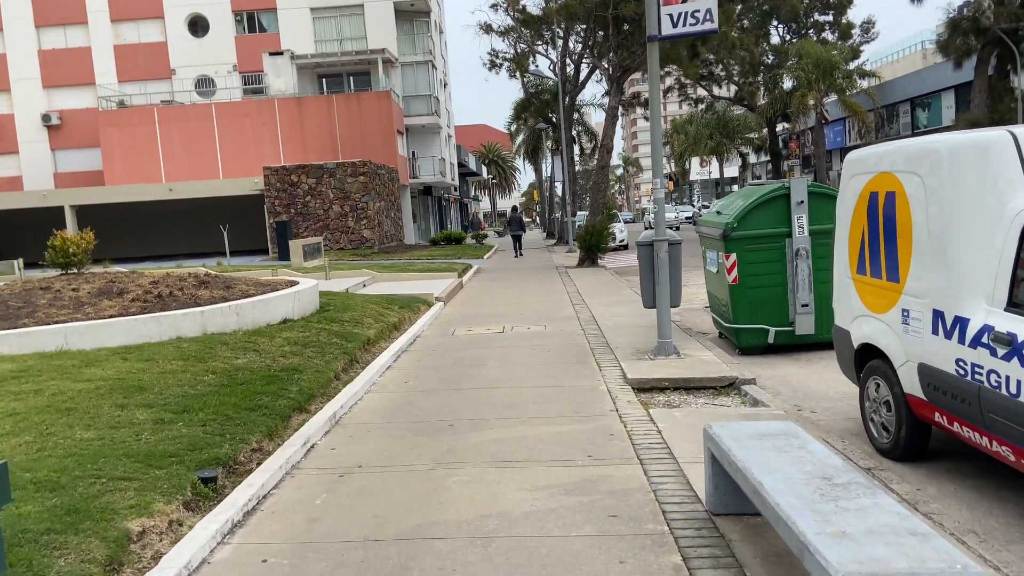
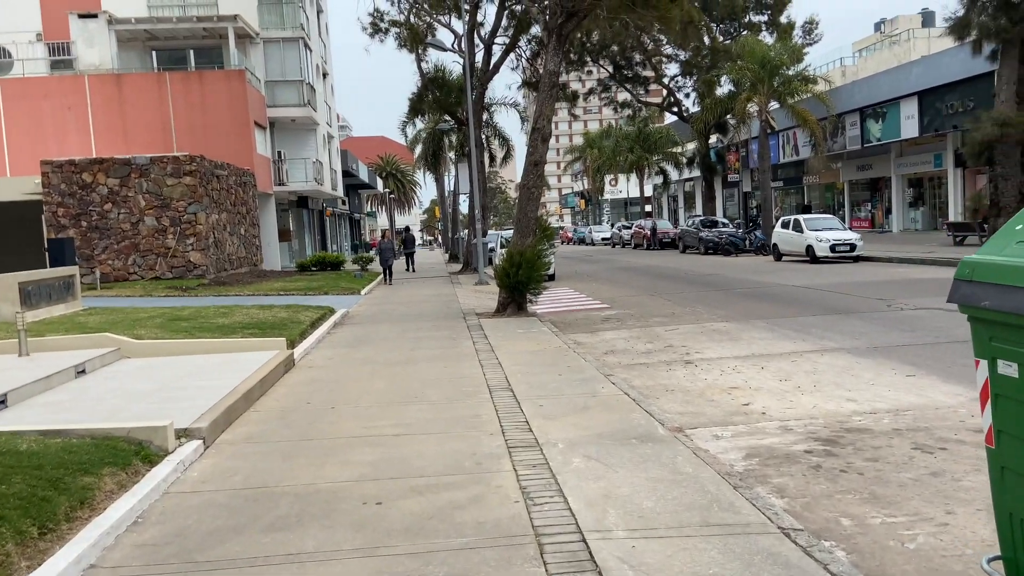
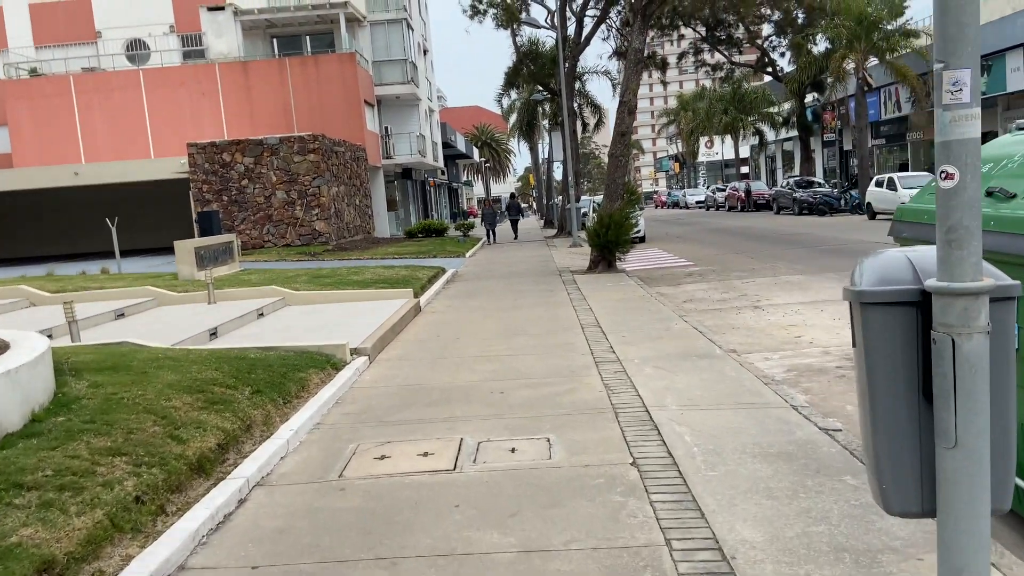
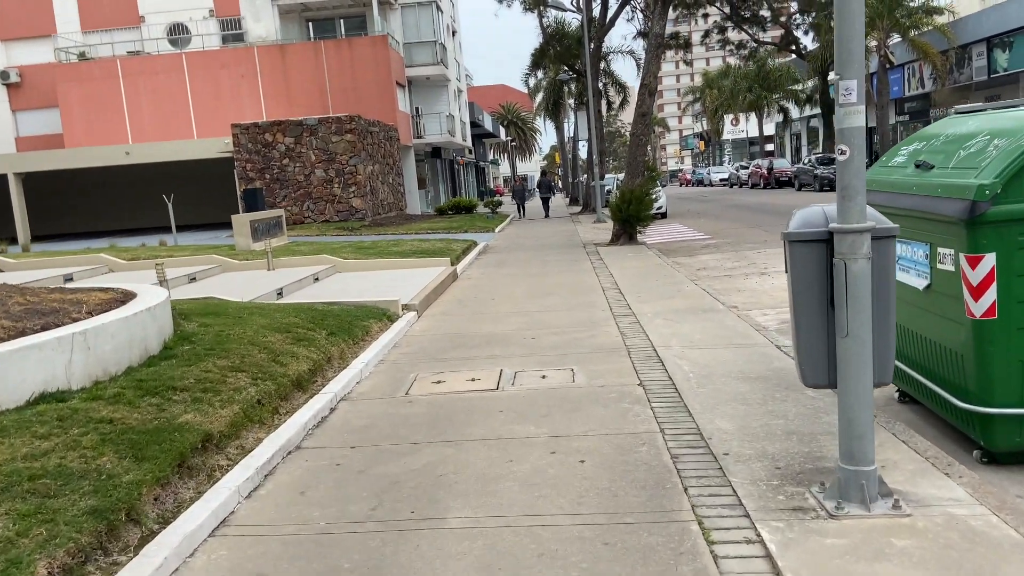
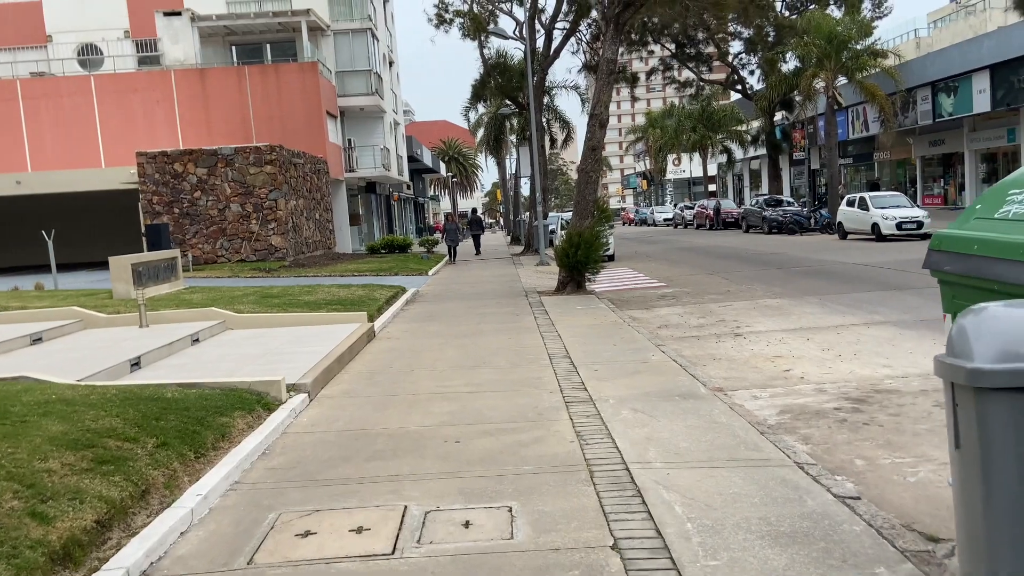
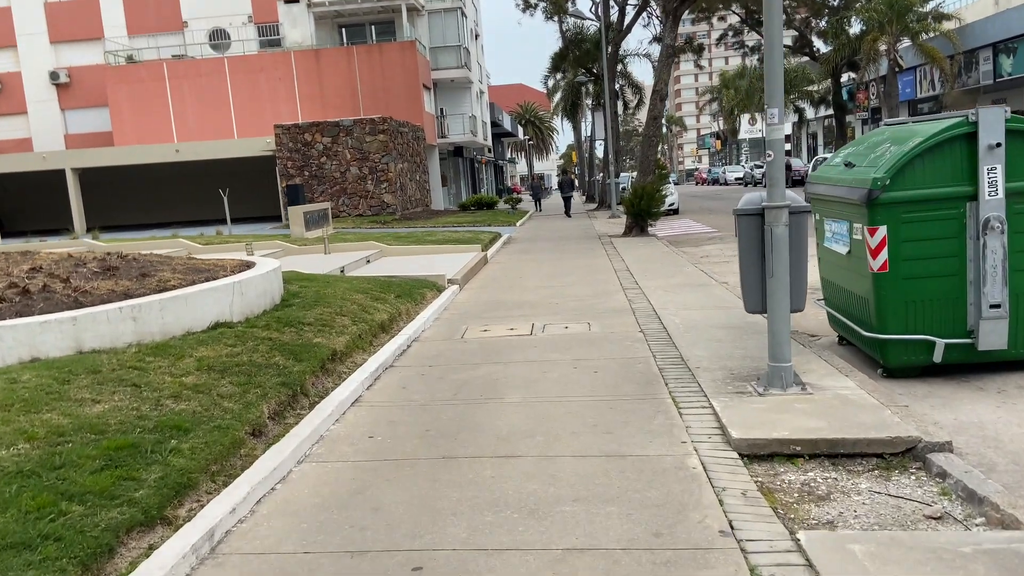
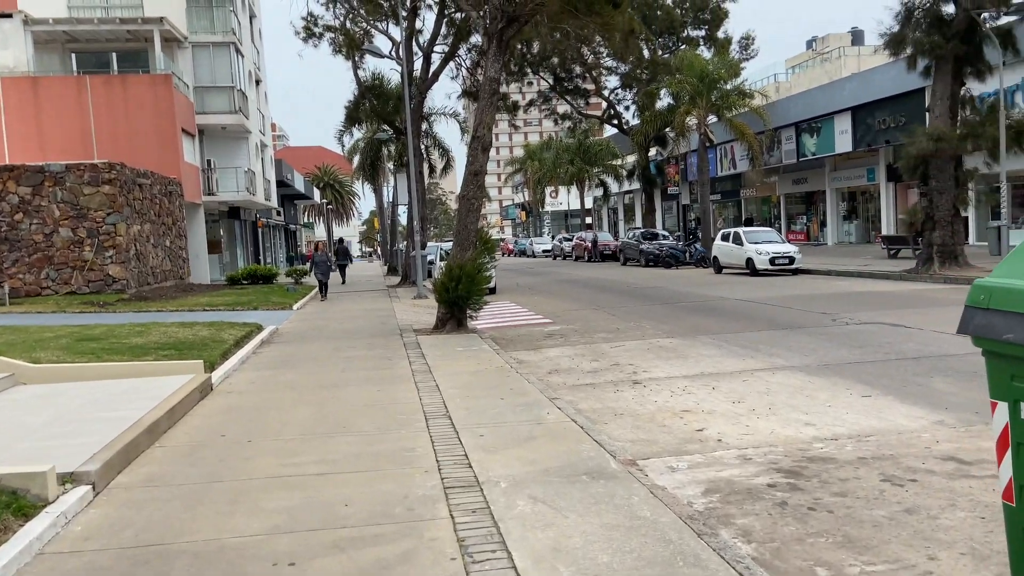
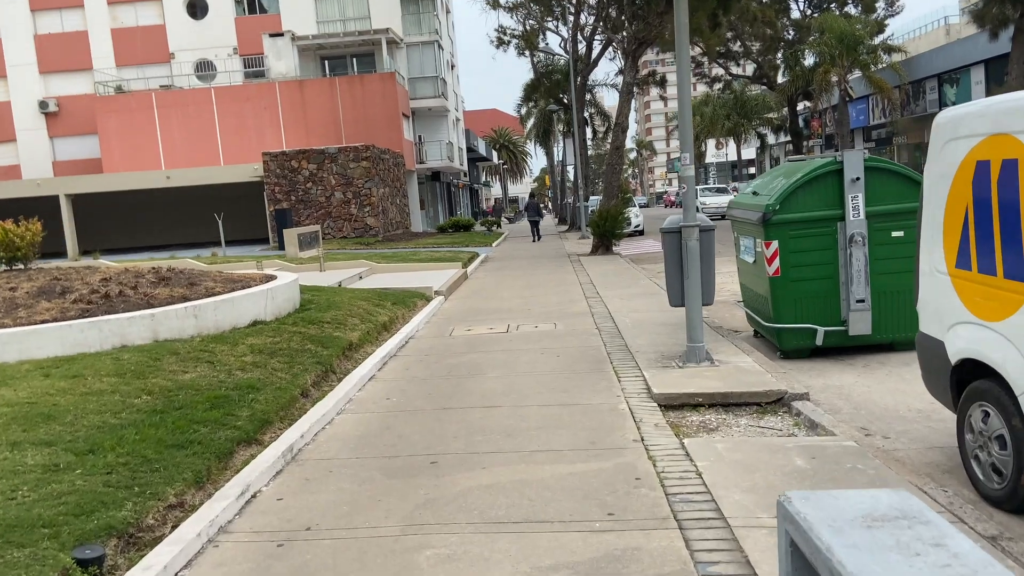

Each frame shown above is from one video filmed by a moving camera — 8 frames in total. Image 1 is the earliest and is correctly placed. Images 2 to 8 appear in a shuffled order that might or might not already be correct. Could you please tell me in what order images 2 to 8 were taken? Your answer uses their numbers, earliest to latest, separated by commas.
8, 6, 4, 3, 5, 2, 7
